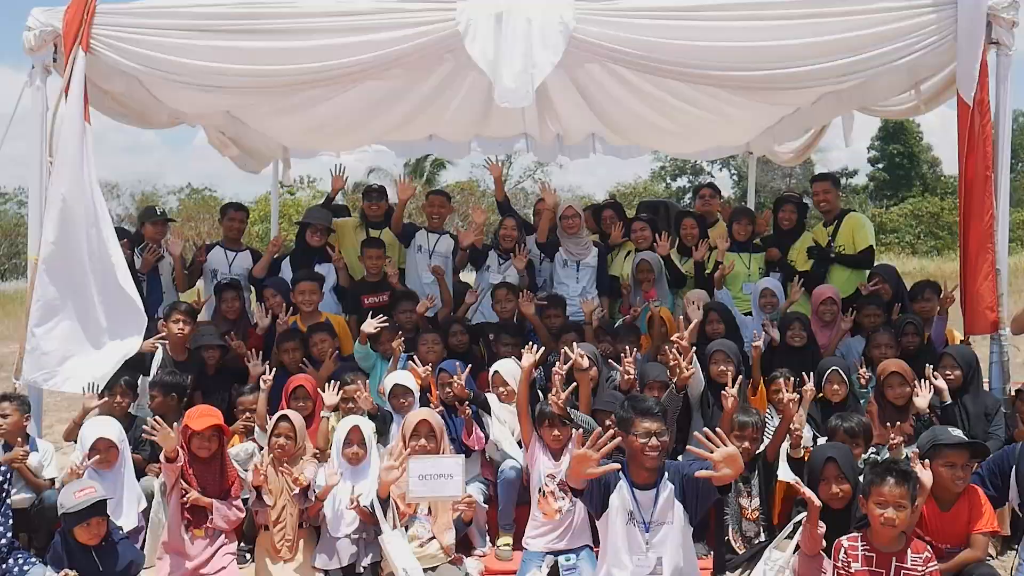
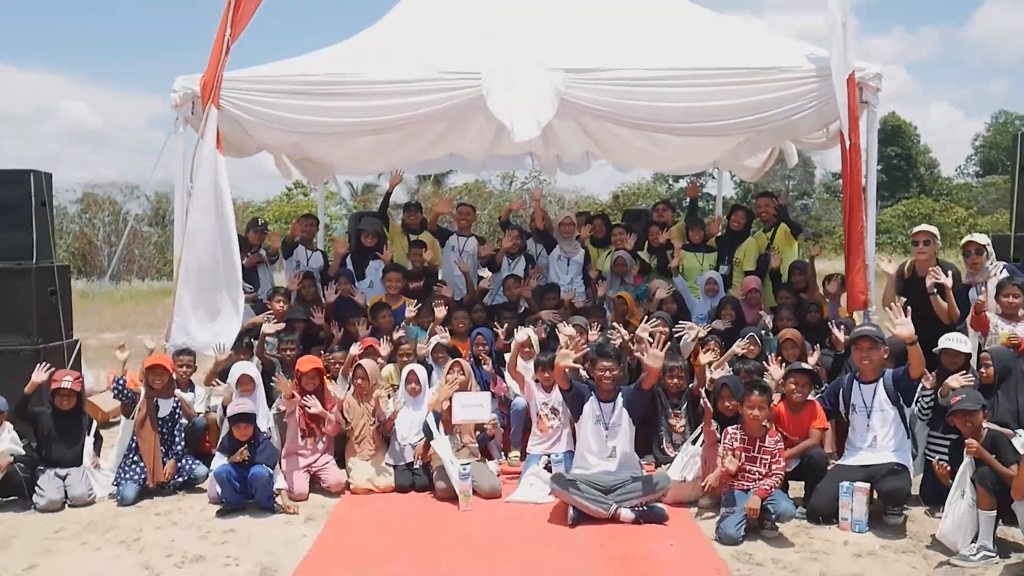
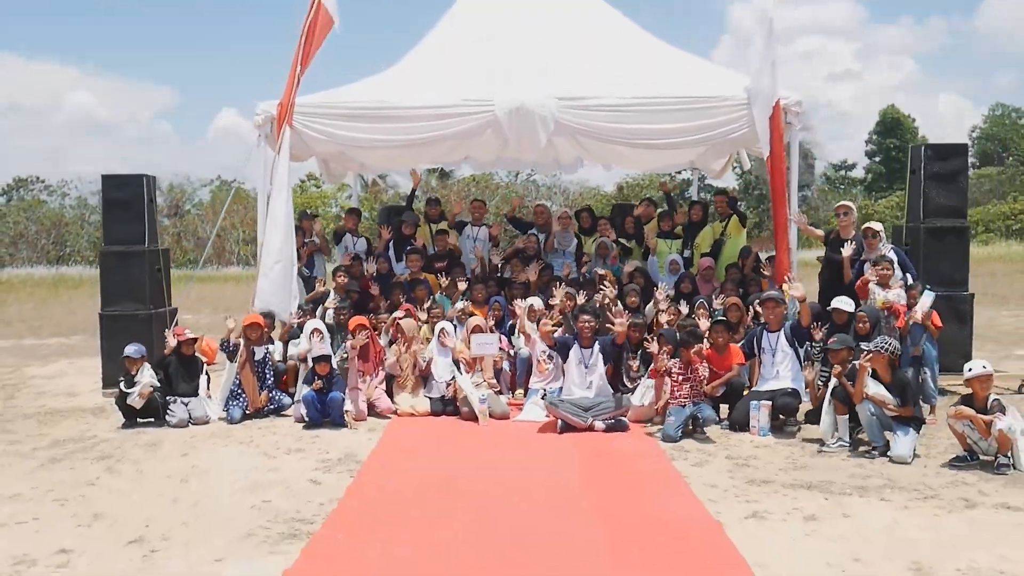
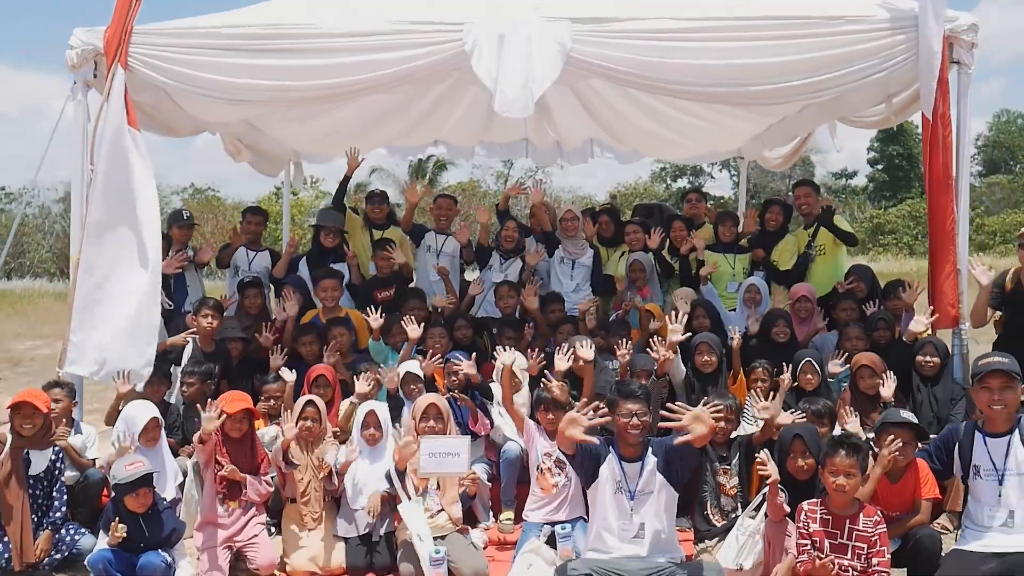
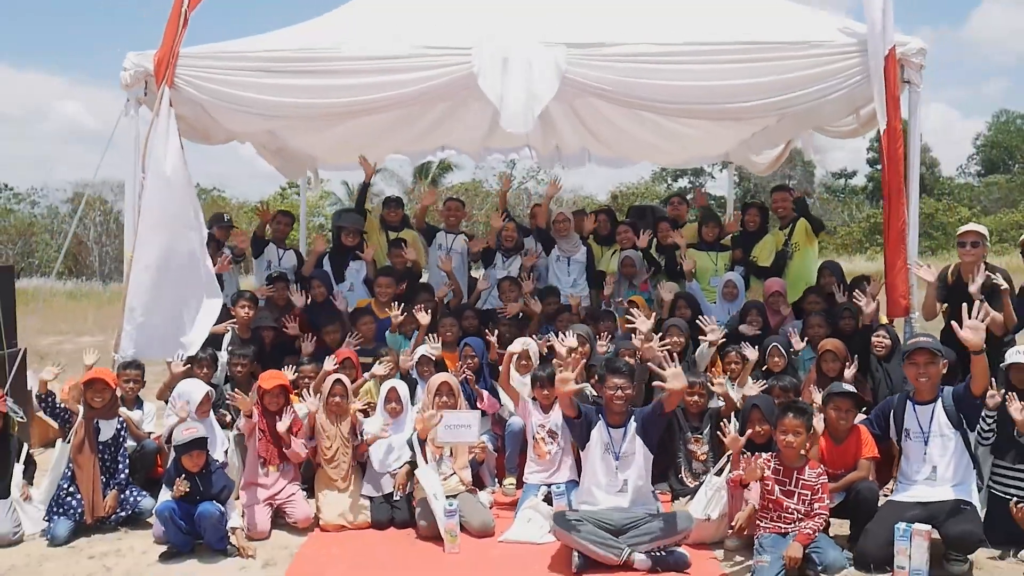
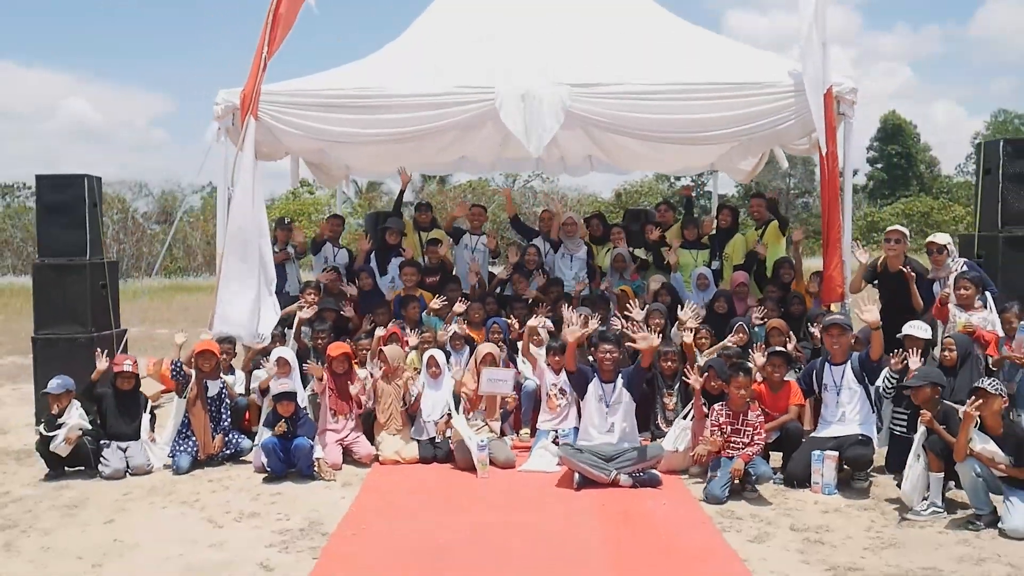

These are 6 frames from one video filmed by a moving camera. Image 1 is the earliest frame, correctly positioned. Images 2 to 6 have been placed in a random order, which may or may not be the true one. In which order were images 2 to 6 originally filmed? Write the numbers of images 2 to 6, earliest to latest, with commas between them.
4, 5, 2, 6, 3
